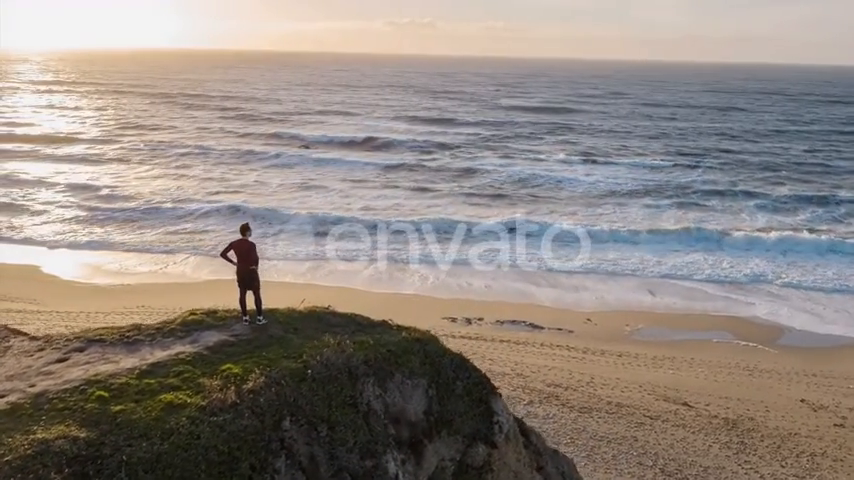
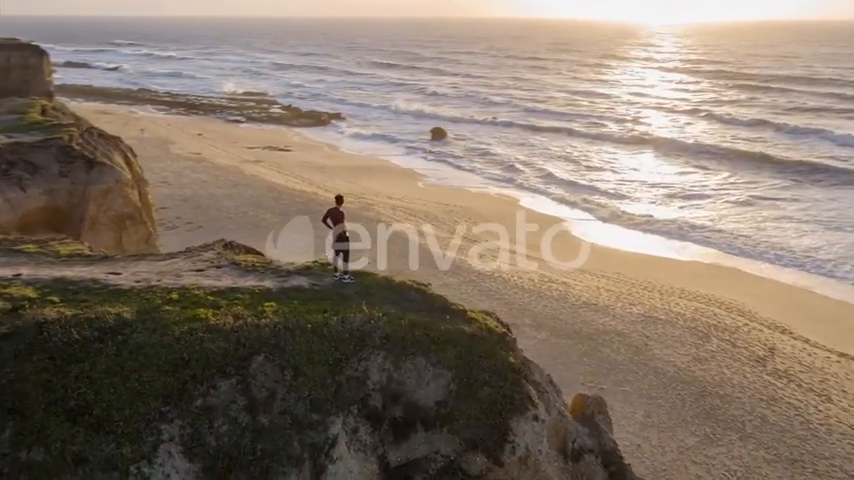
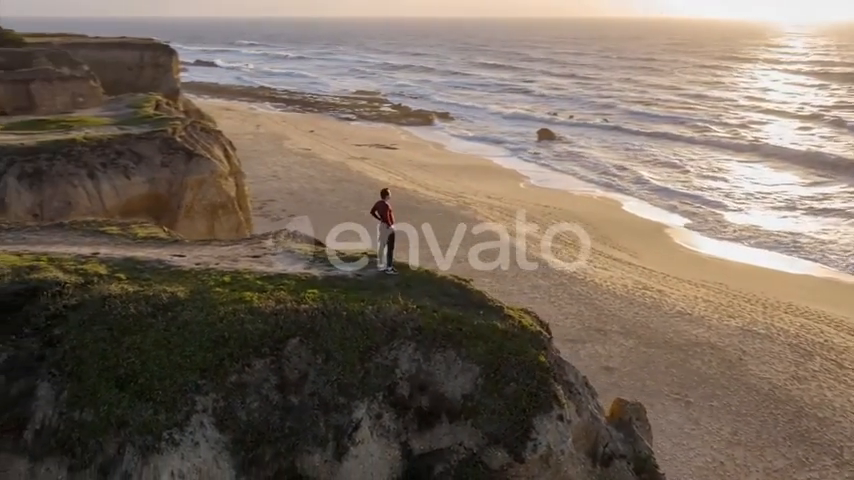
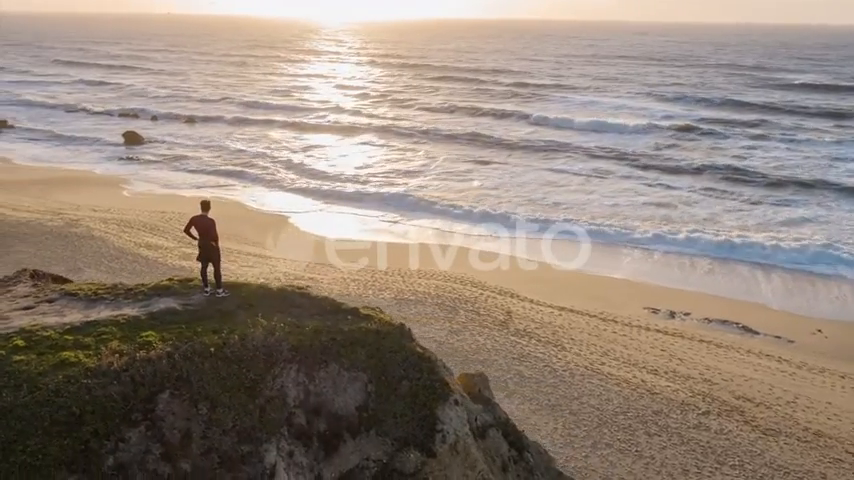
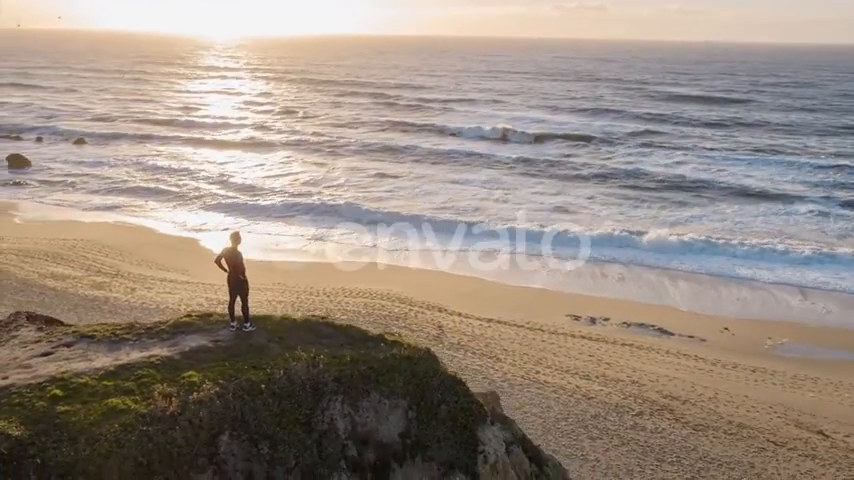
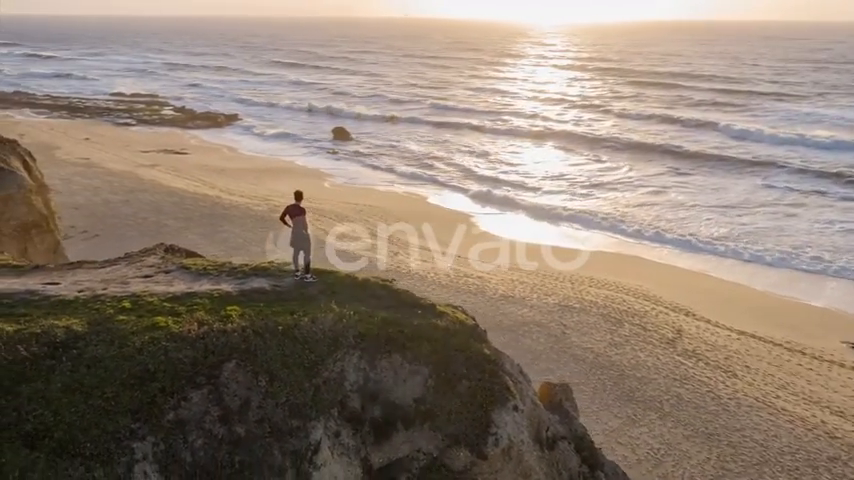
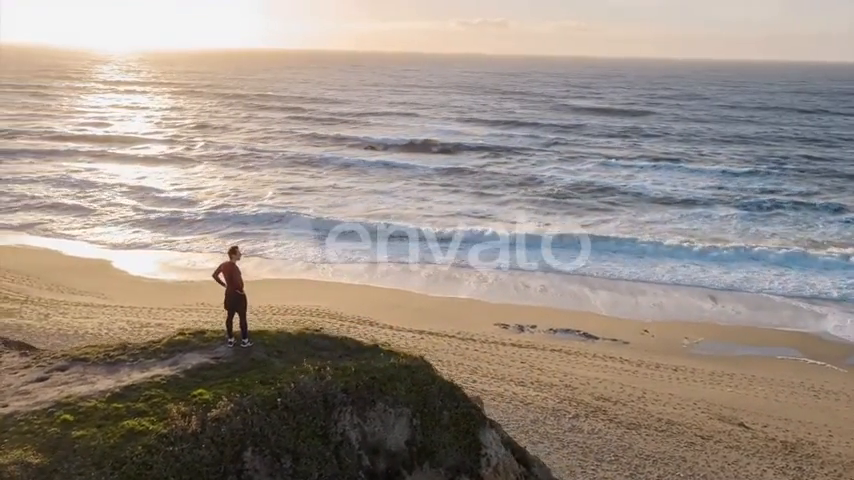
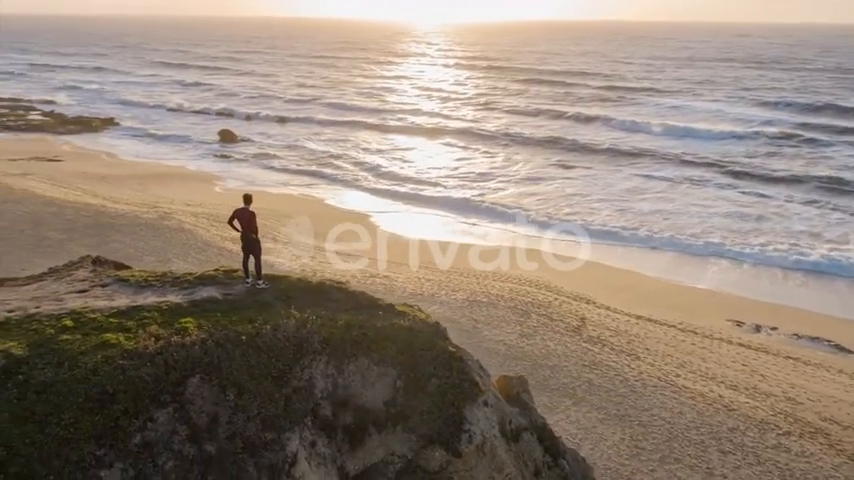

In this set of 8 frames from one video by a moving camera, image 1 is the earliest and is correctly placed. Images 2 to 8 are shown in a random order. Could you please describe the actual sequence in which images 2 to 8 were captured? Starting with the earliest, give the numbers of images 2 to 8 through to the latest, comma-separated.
7, 5, 4, 8, 6, 2, 3
